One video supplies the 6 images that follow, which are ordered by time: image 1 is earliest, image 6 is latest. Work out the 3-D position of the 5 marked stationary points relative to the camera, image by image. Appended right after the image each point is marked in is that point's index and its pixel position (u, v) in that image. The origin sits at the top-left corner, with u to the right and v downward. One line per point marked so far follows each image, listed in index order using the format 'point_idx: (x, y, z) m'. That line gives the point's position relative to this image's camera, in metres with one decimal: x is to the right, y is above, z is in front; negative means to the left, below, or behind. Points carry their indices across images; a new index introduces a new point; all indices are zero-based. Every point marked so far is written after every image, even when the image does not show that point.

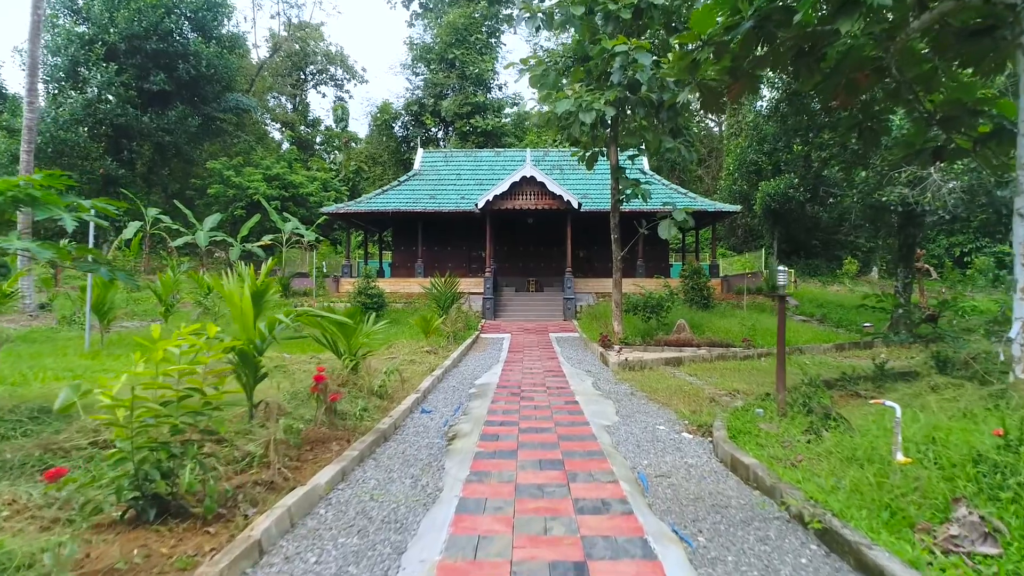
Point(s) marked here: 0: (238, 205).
0: (-6.6, +2.0, +19.8) m
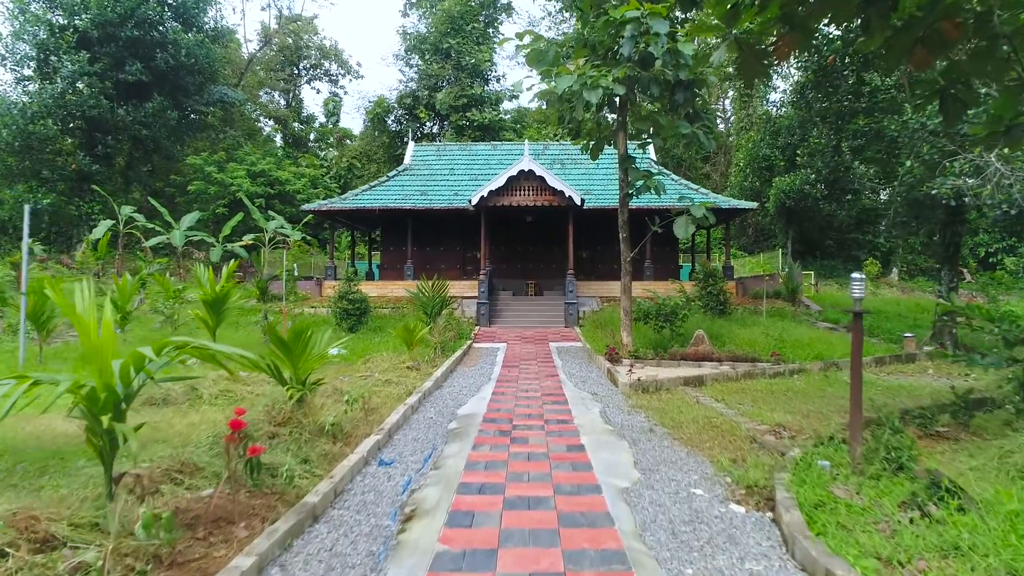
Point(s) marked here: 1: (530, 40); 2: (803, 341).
0: (-6.6, +1.9, +18.7) m
1: (+0.2, +2.2, +7.3) m
2: (+2.9, -0.5, +8.3) m
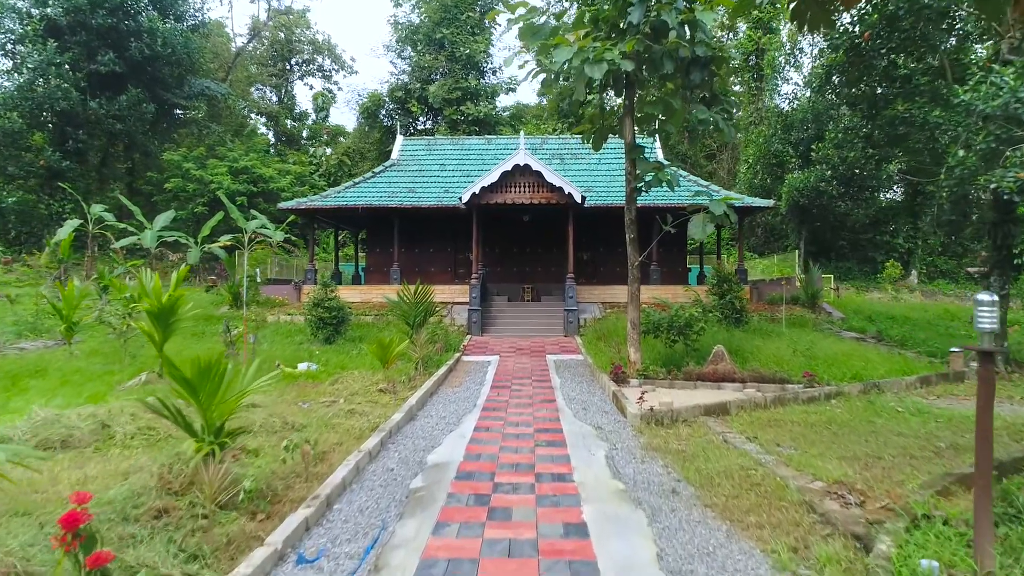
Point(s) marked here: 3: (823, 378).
0: (-6.7, +1.8, +17.7) m
1: (+0.1, +2.1, +6.3) m
2: (+2.8, -0.6, +7.3) m
3: (+2.5, -0.7, +6.5) m
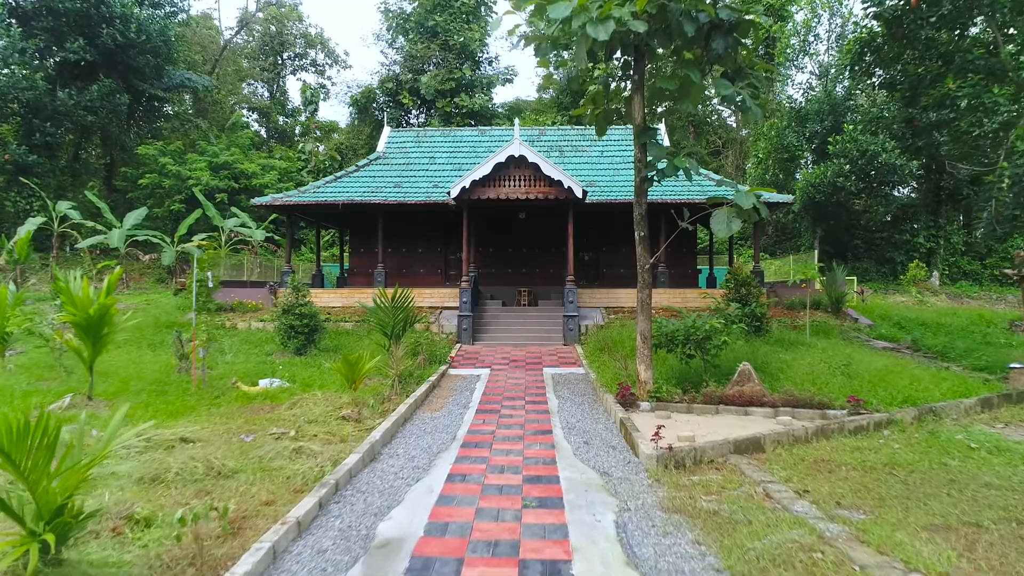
0: (-6.7, +1.8, +16.6) m
1: (0.0, +2.1, +5.2) m
2: (+2.8, -0.7, +6.3) m
3: (+2.4, -0.8, +5.5) m
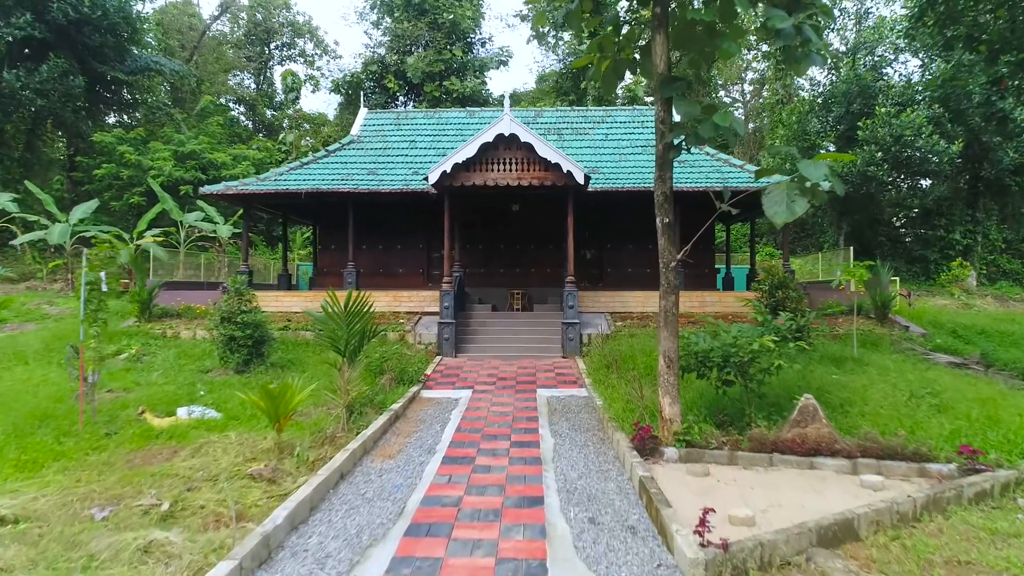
0: (-6.9, +1.8, +15.1) m
1: (-0.1, +2.0, +3.7) m
2: (+2.7, -0.7, +4.7) m
3: (+2.3, -0.8, +4.0) m
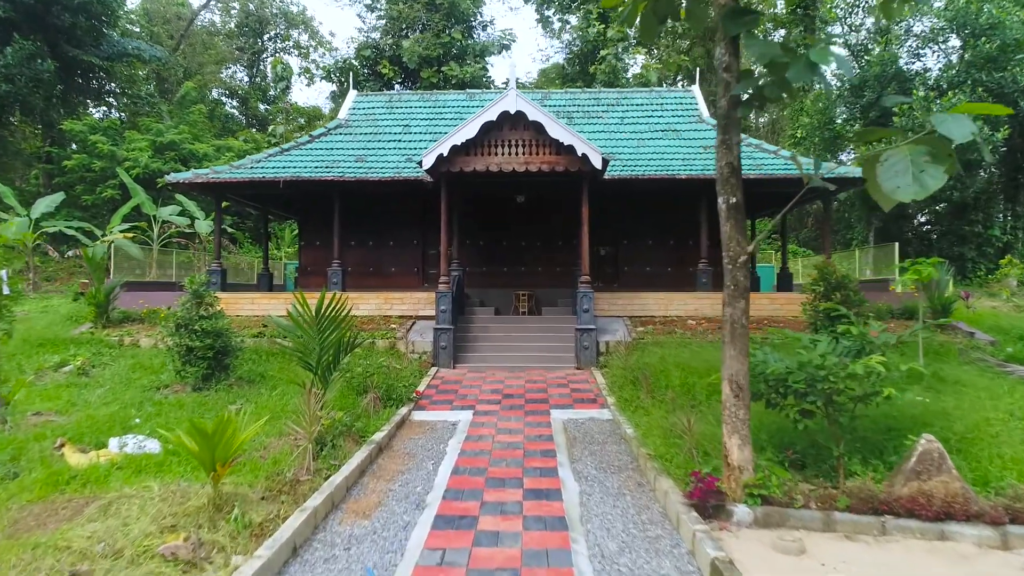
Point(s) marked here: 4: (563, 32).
0: (-6.8, +1.8, +14.0) m
1: (-0.1, +2.0, +2.6) m
2: (+2.7, -0.7, +3.6) m
3: (+2.3, -0.8, +2.9) m
4: (+1.0, +5.2, +16.6) m
